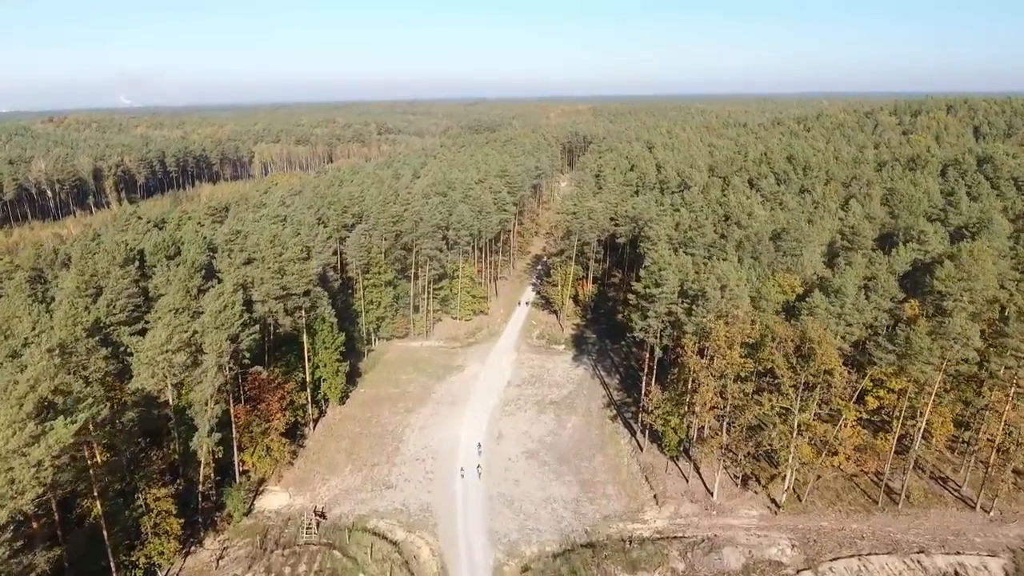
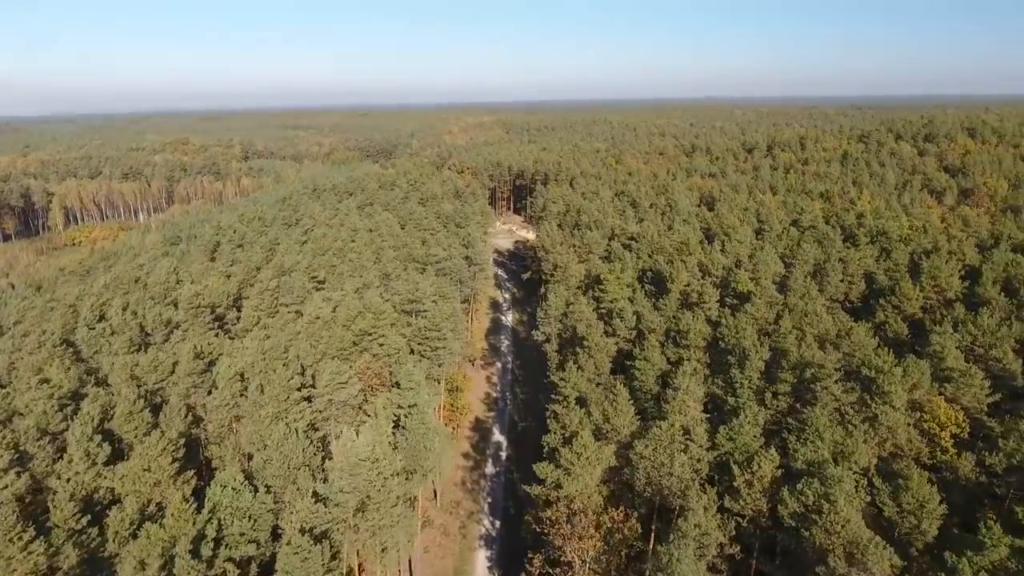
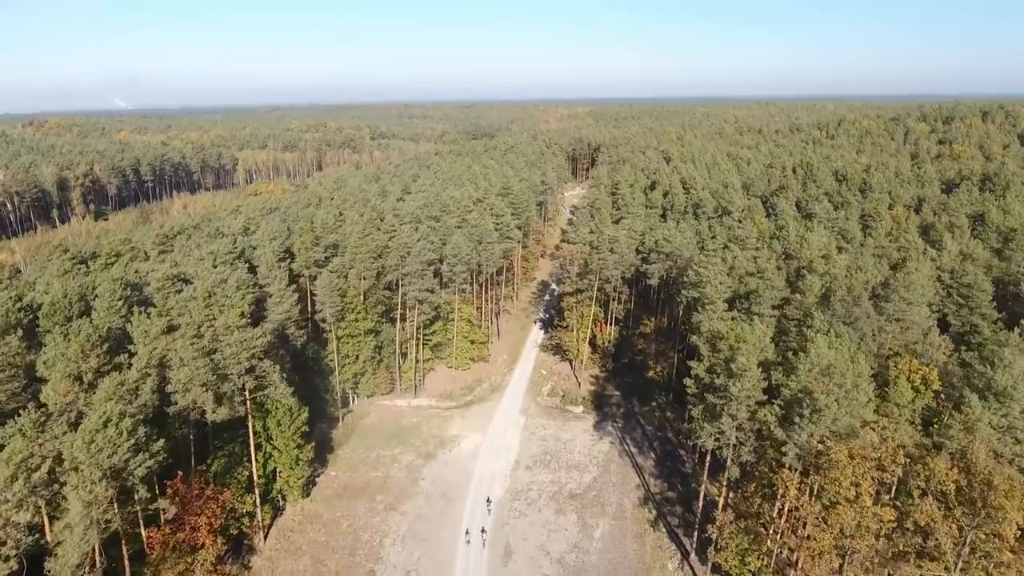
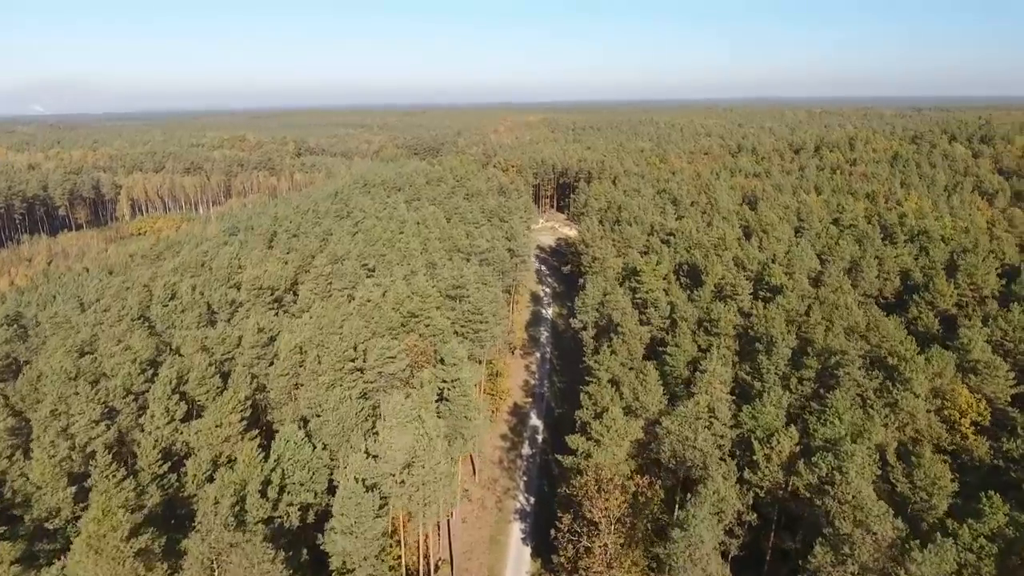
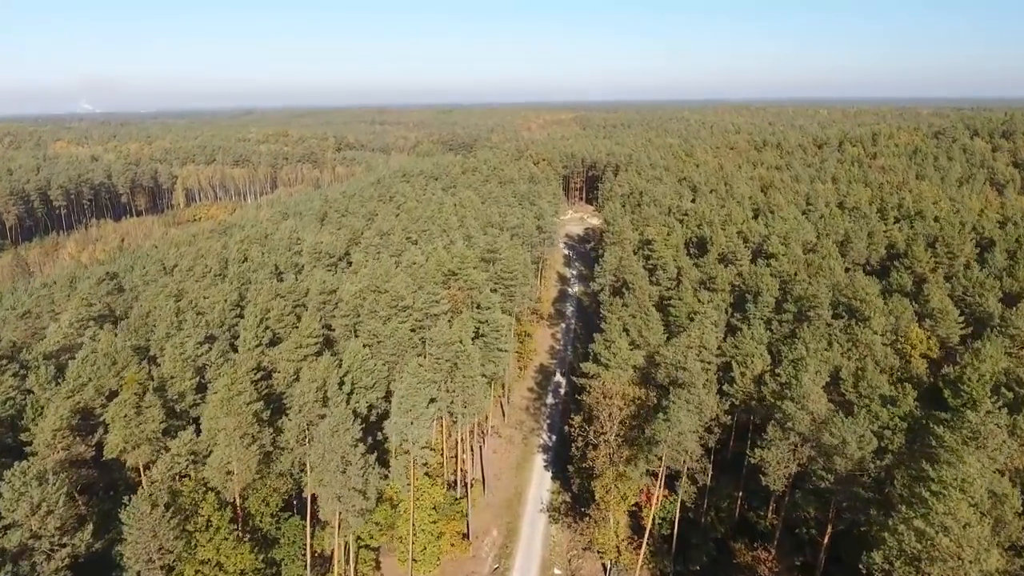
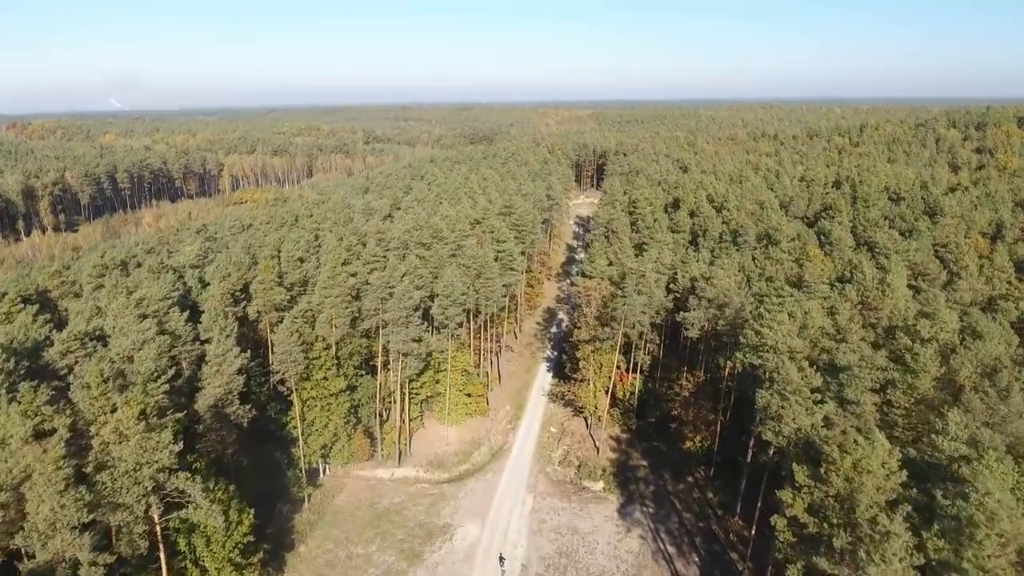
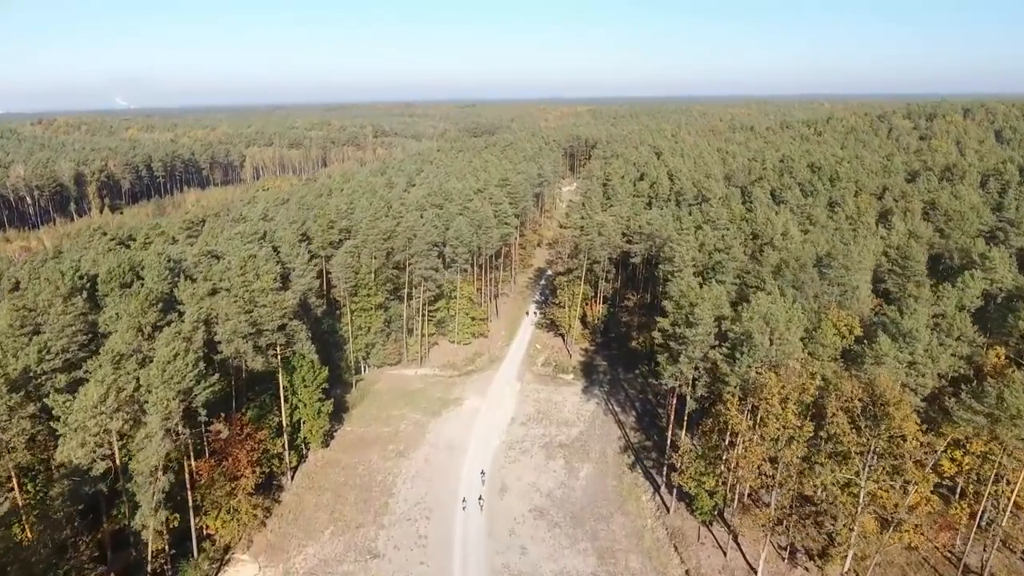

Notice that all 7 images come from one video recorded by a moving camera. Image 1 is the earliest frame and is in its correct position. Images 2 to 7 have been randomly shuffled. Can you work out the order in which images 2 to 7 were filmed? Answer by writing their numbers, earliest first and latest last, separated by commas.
7, 3, 6, 5, 4, 2
